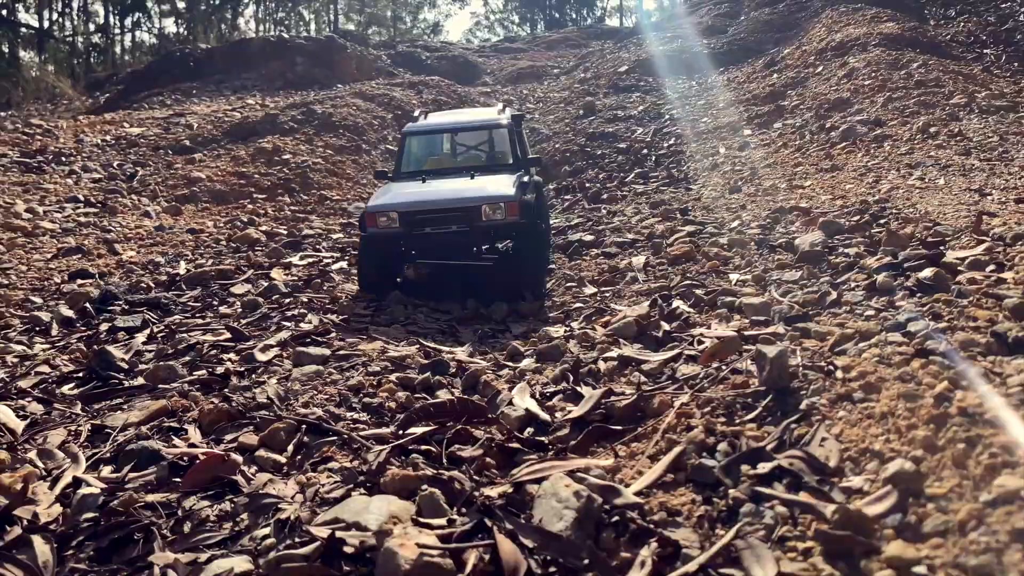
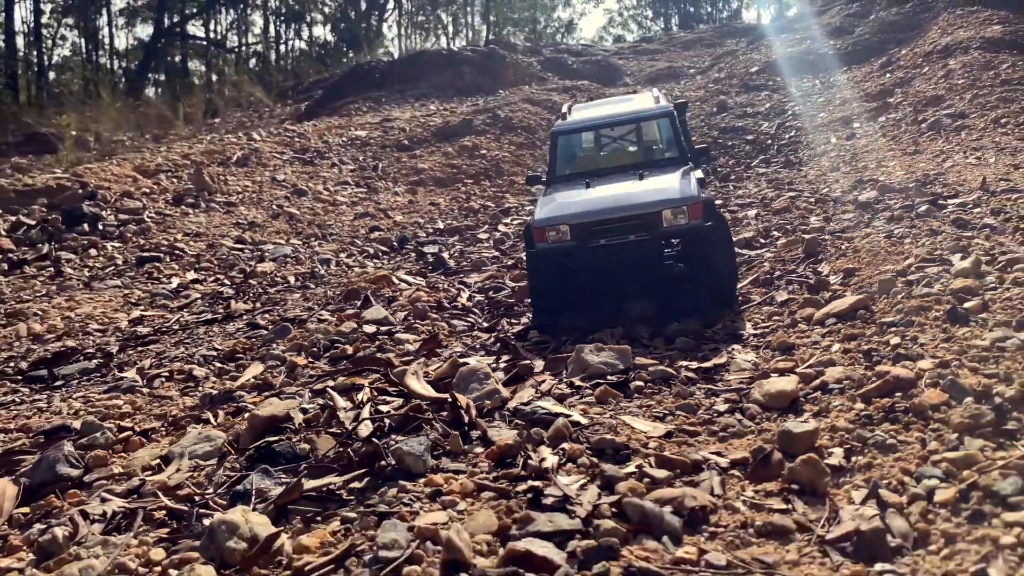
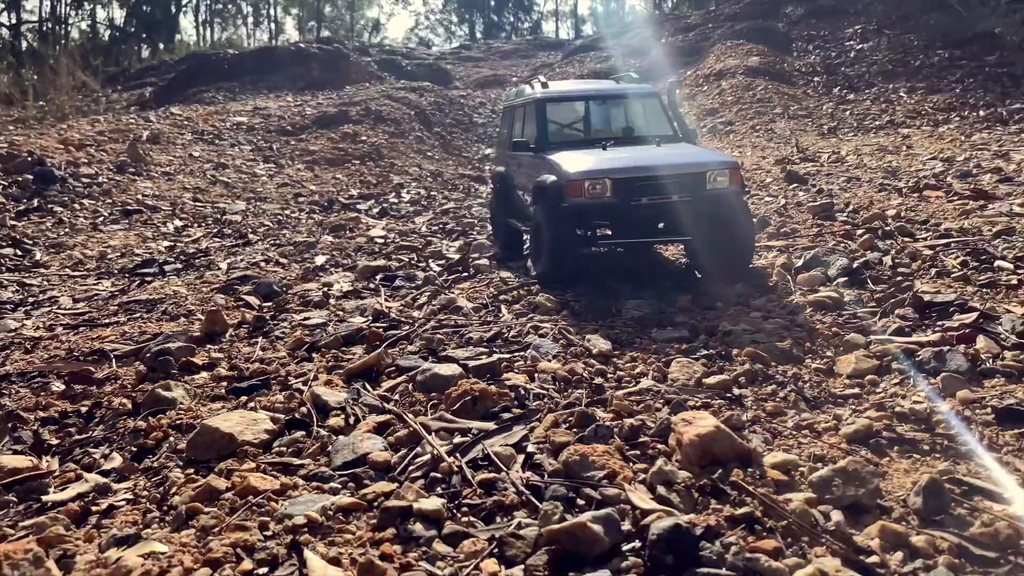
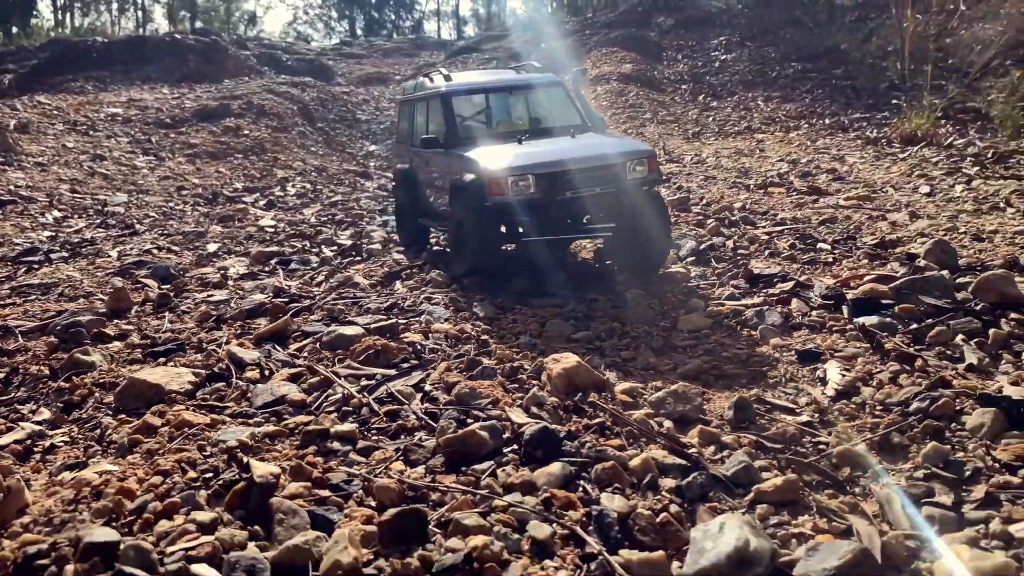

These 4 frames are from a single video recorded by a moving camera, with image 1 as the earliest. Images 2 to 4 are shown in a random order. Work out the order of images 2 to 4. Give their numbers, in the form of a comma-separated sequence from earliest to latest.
2, 3, 4
